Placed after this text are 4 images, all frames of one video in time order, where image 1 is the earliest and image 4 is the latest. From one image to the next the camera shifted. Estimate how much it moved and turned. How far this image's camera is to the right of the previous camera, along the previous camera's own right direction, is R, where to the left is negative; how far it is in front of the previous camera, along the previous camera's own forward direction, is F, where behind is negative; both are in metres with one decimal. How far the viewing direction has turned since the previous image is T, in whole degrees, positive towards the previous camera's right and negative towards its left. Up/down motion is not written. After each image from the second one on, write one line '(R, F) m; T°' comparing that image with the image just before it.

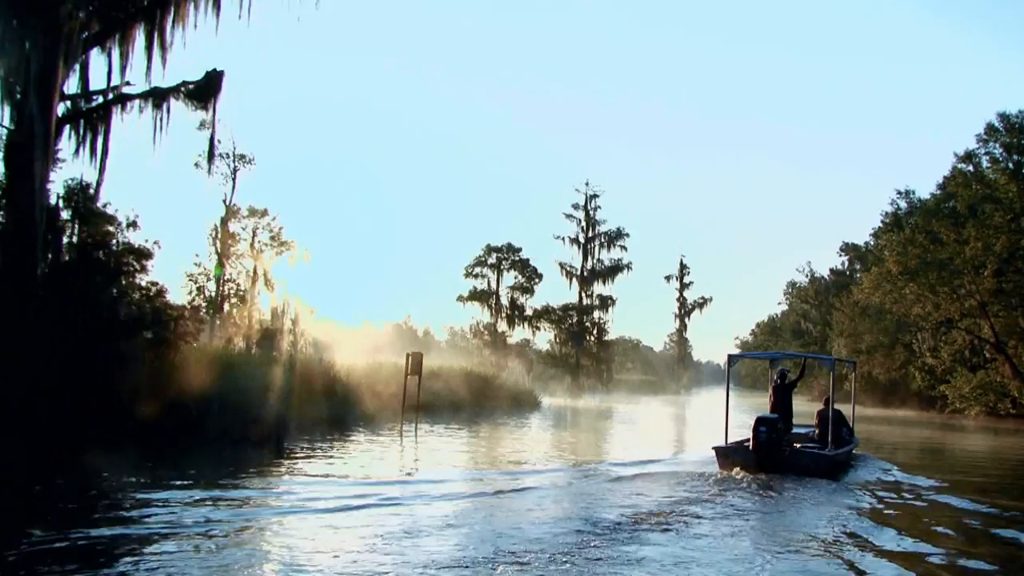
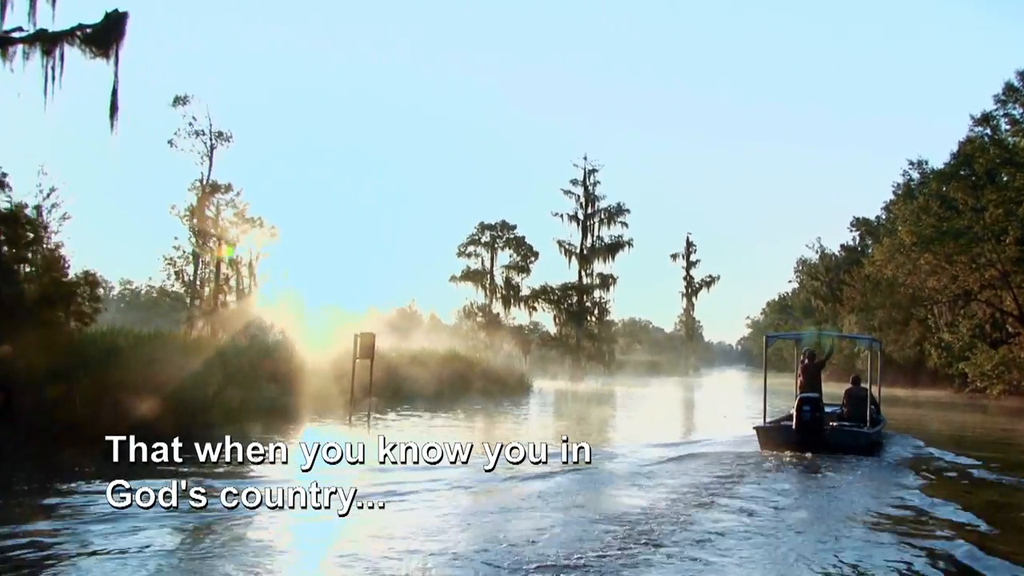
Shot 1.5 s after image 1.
(+0.6, +1.7) m; -1°
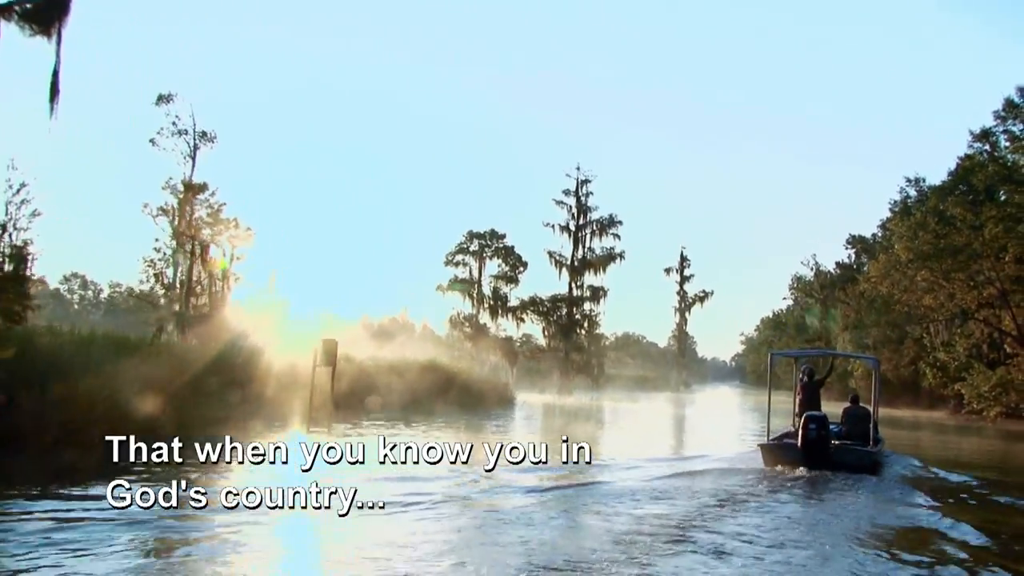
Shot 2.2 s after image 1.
(+0.3, +0.8) m; 0°
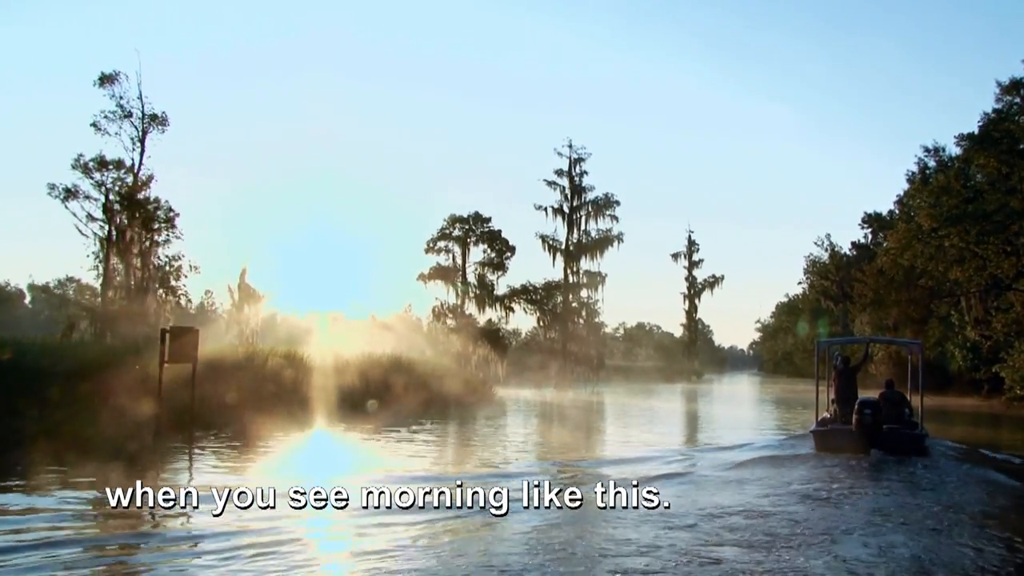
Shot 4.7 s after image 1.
(+1.0, +2.9) m; -1°
